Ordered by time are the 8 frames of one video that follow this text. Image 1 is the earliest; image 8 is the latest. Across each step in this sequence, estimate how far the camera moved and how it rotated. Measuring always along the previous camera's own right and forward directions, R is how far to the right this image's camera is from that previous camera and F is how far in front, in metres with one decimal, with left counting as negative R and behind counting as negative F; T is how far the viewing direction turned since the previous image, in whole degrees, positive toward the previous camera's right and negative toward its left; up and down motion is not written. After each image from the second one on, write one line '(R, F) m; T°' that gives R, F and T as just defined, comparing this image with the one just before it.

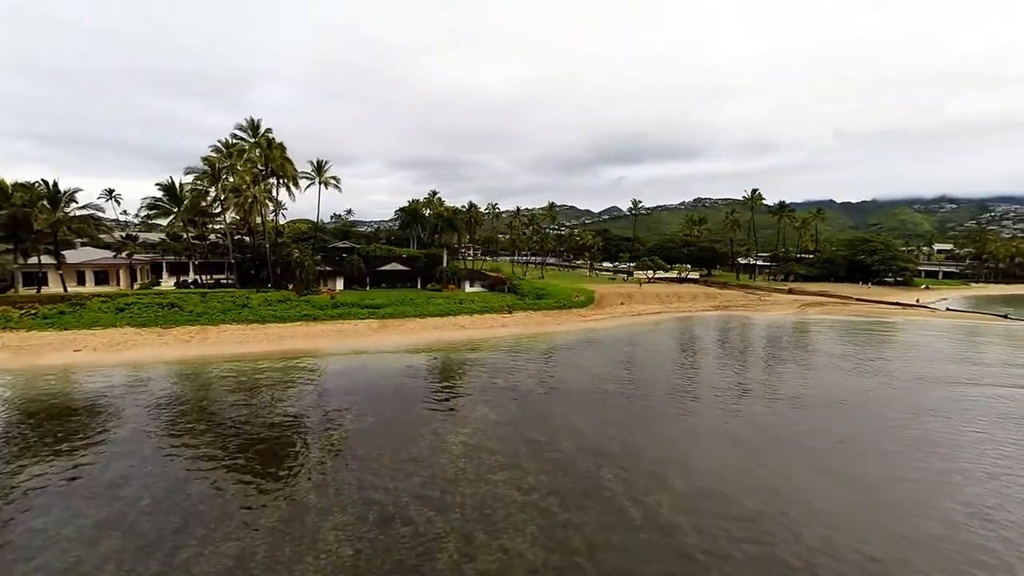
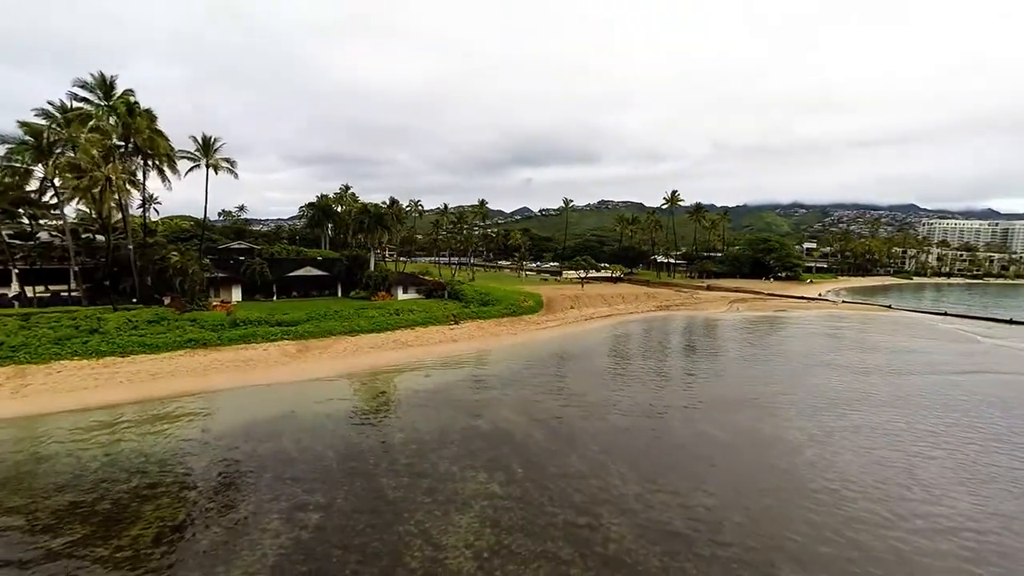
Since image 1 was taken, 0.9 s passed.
(-2.8, +5.6) m; +11°
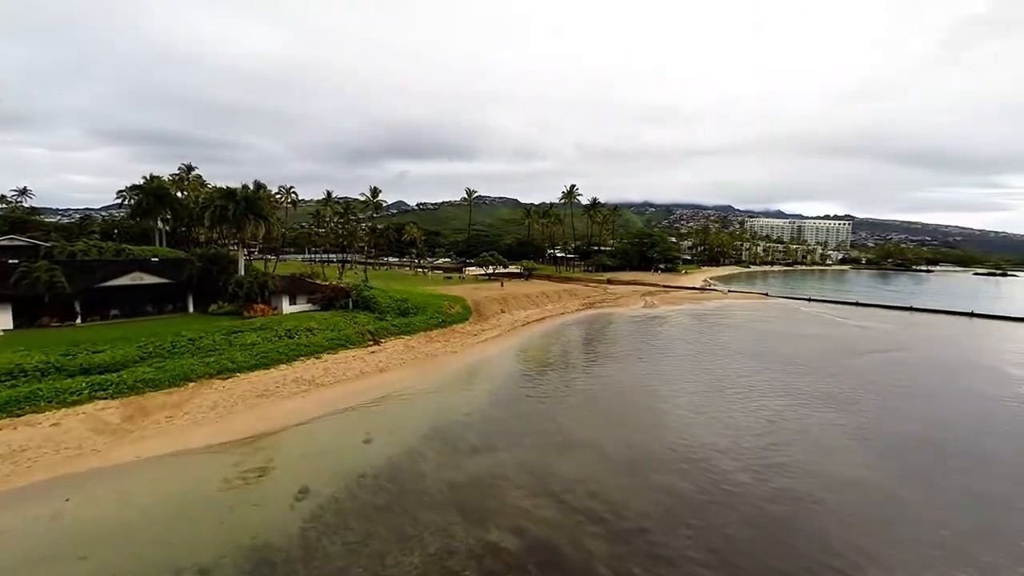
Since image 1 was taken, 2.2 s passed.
(-3.8, +7.6) m; +16°
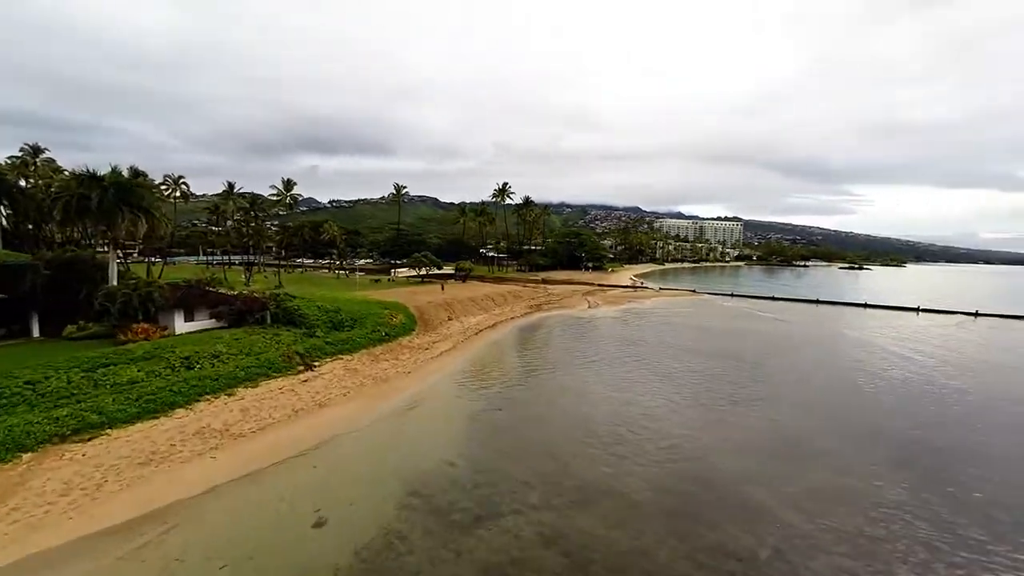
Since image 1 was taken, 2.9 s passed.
(-2.3, +3.9) m; +10°
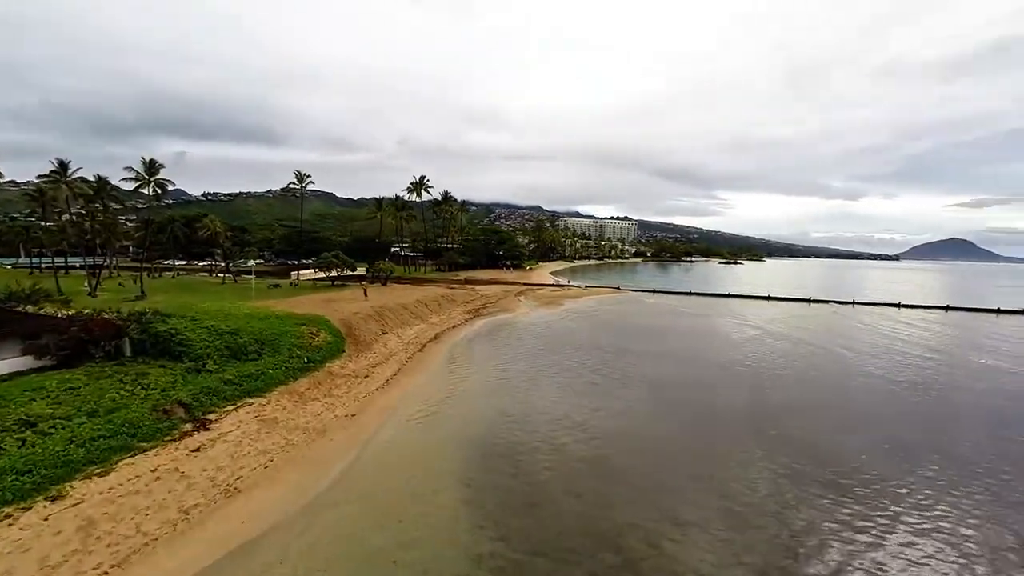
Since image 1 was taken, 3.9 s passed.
(-3.1, +5.4) m; +12°
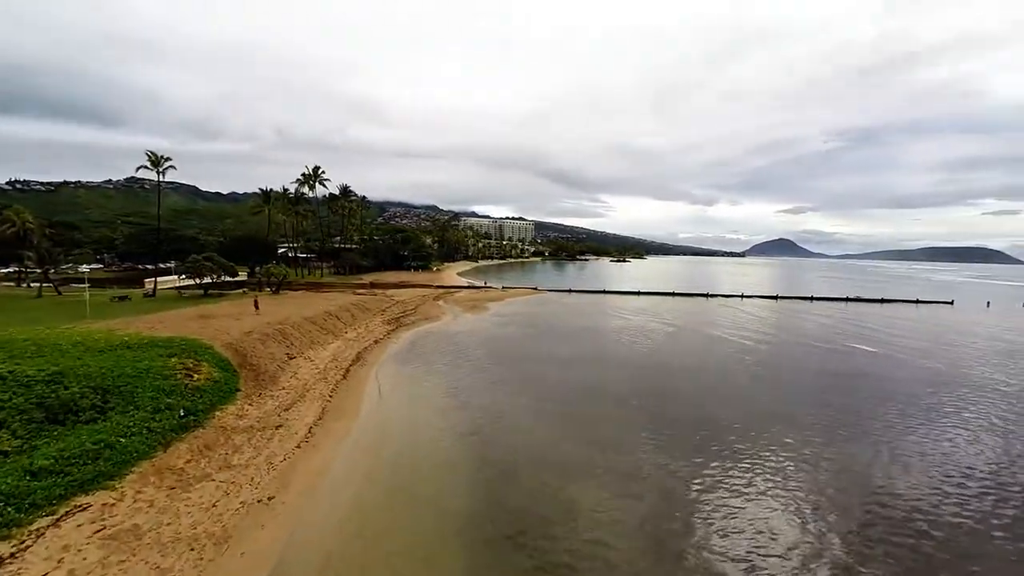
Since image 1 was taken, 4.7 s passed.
(-2.8, +4.7) m; +14°
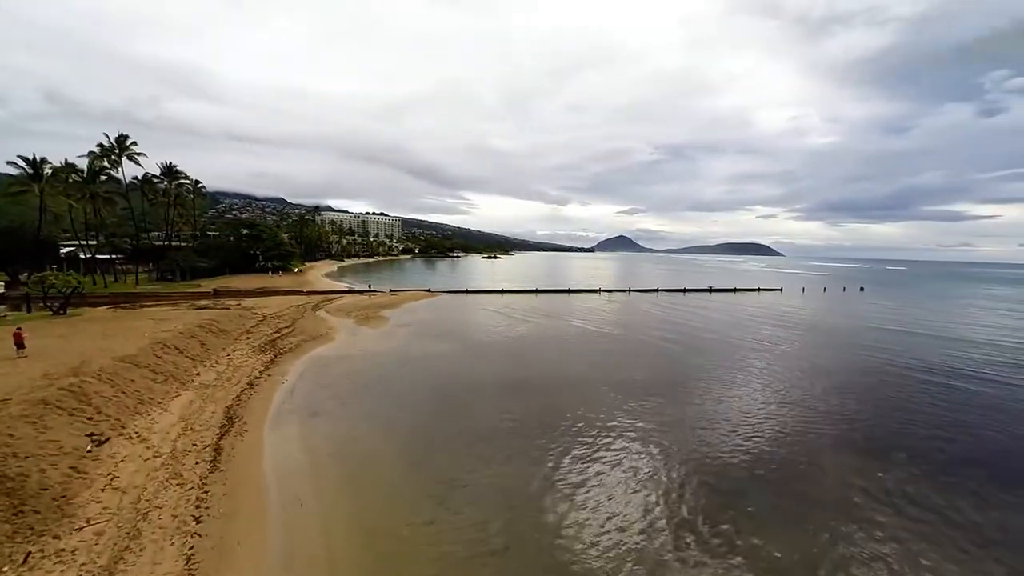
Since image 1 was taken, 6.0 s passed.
(-4.2, +7.6) m; +18°
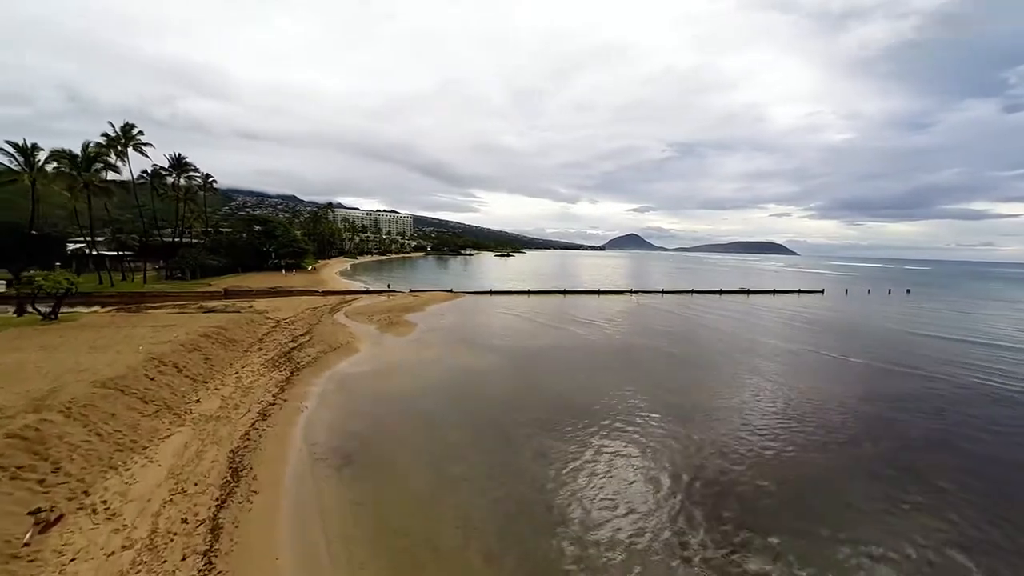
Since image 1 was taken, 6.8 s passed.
(-2.9, +4.7) m; -1°
